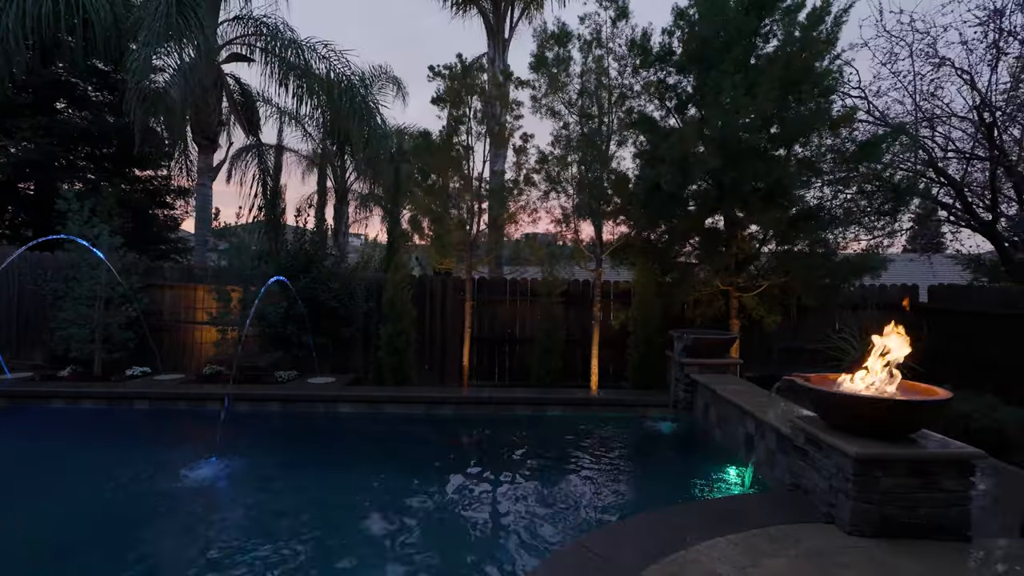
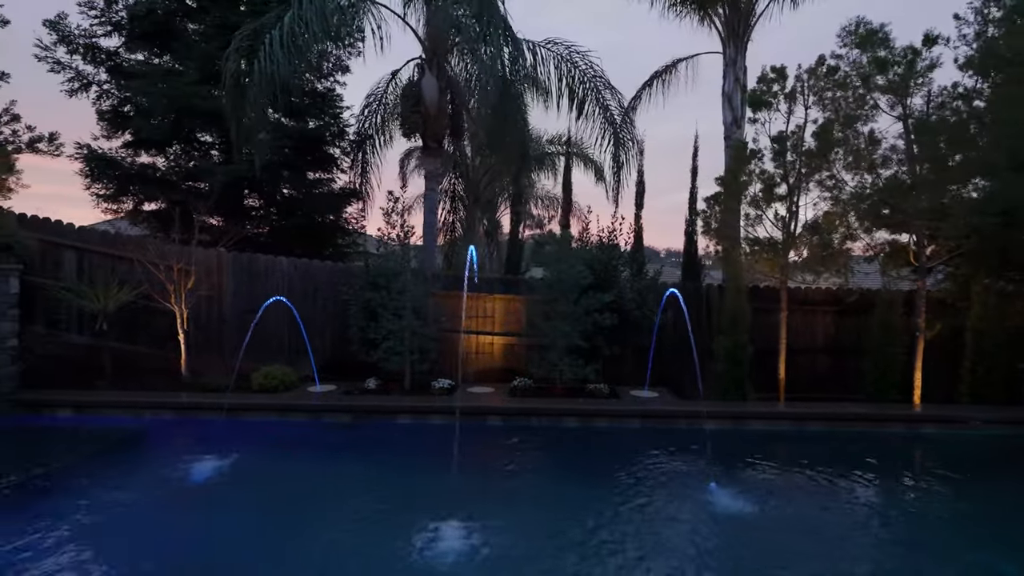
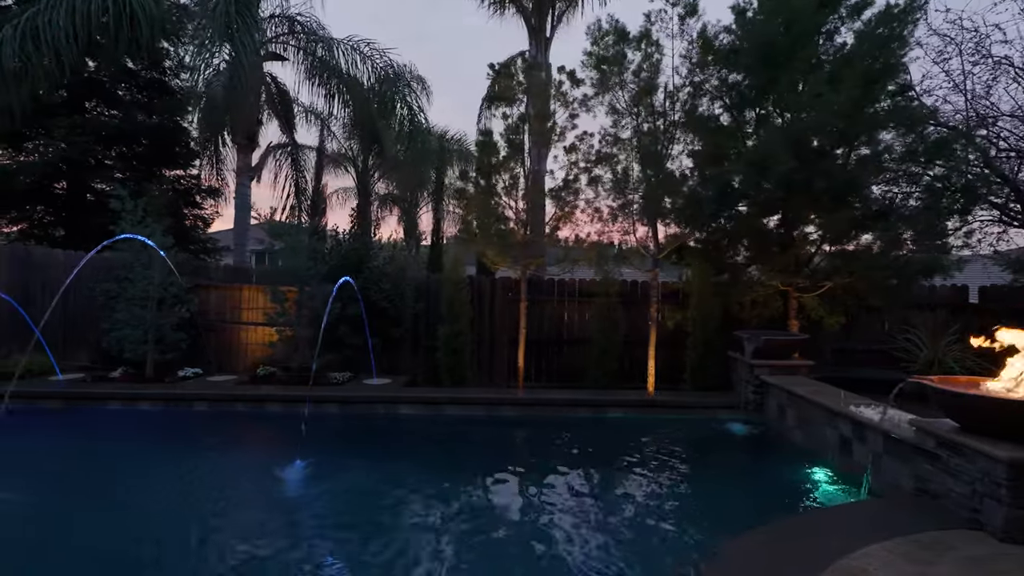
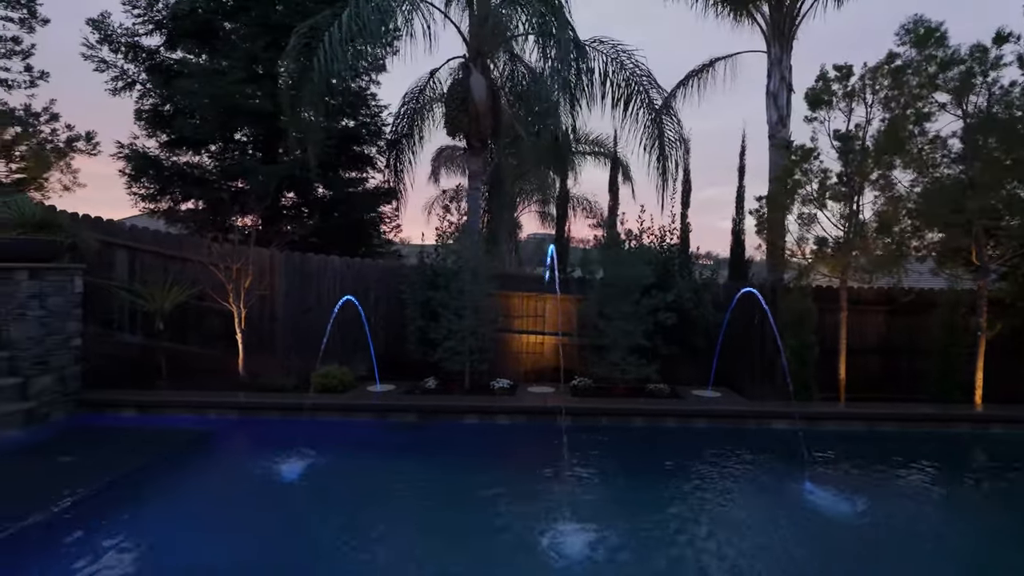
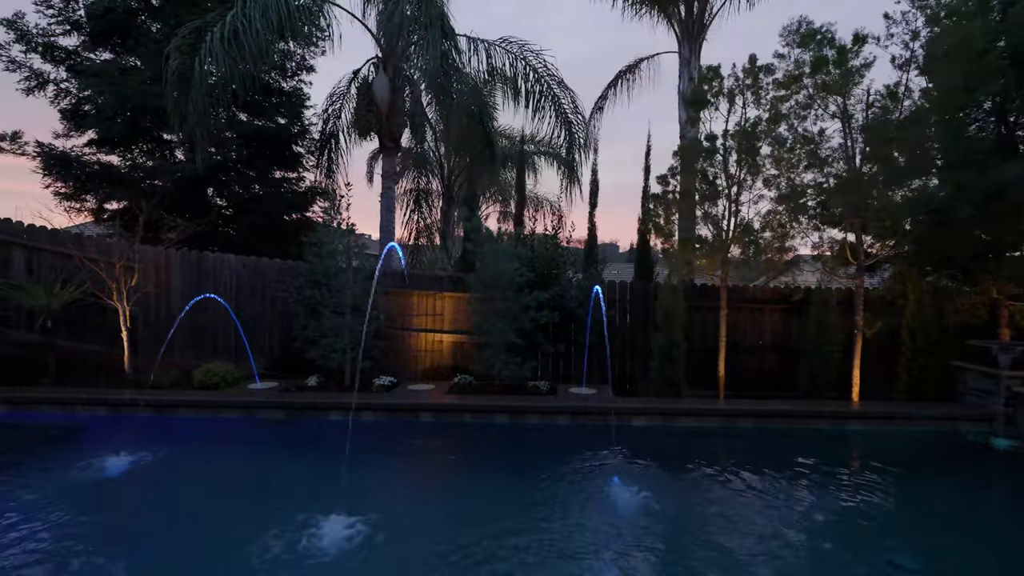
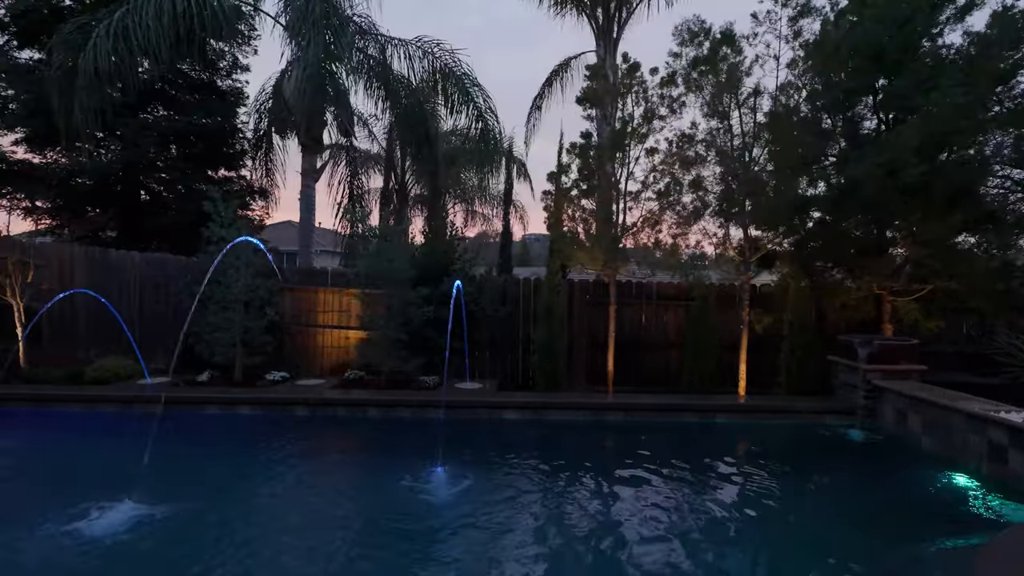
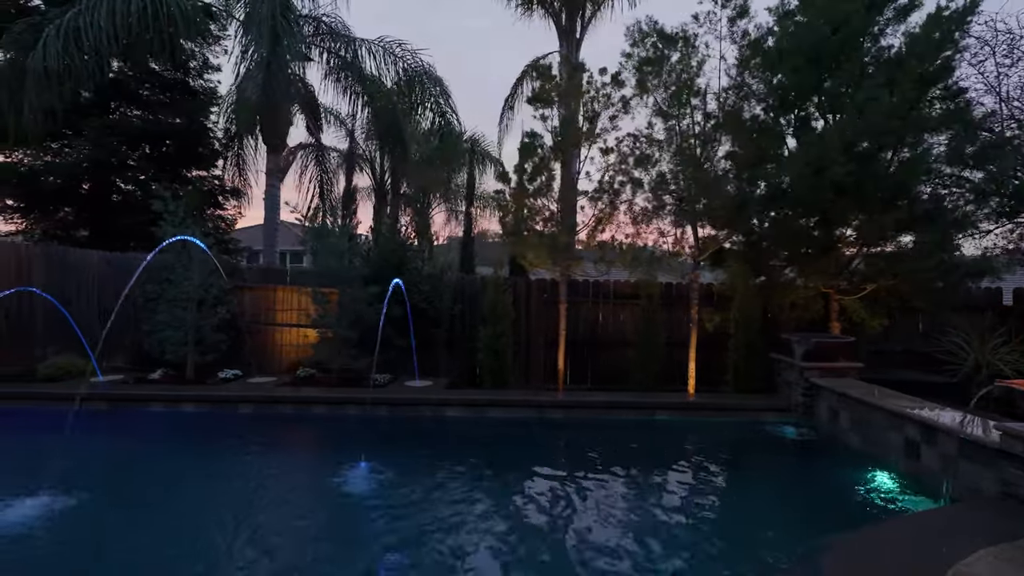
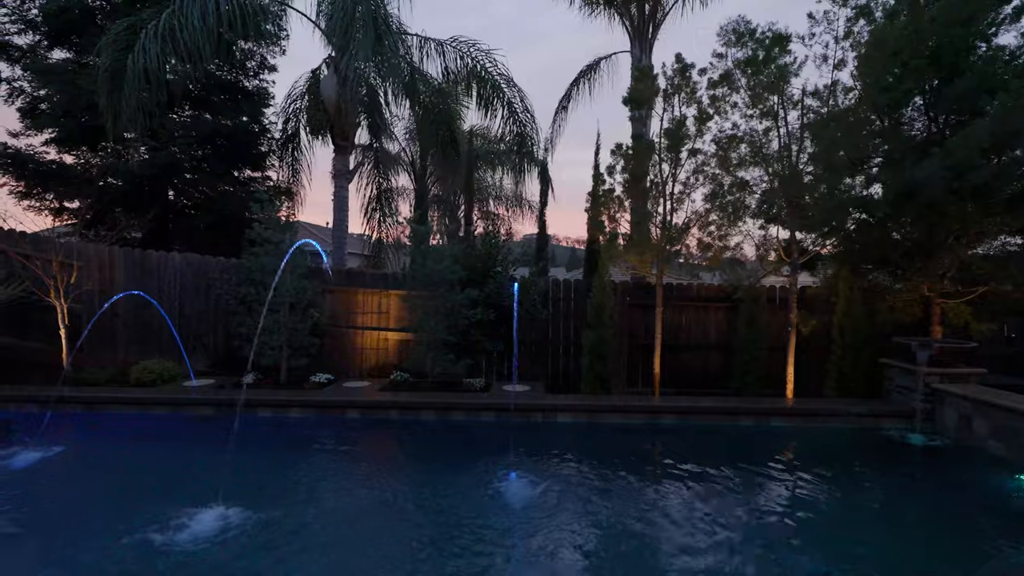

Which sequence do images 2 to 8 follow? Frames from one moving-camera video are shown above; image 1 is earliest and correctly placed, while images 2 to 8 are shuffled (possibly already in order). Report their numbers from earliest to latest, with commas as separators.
3, 7, 6, 8, 5, 2, 4
